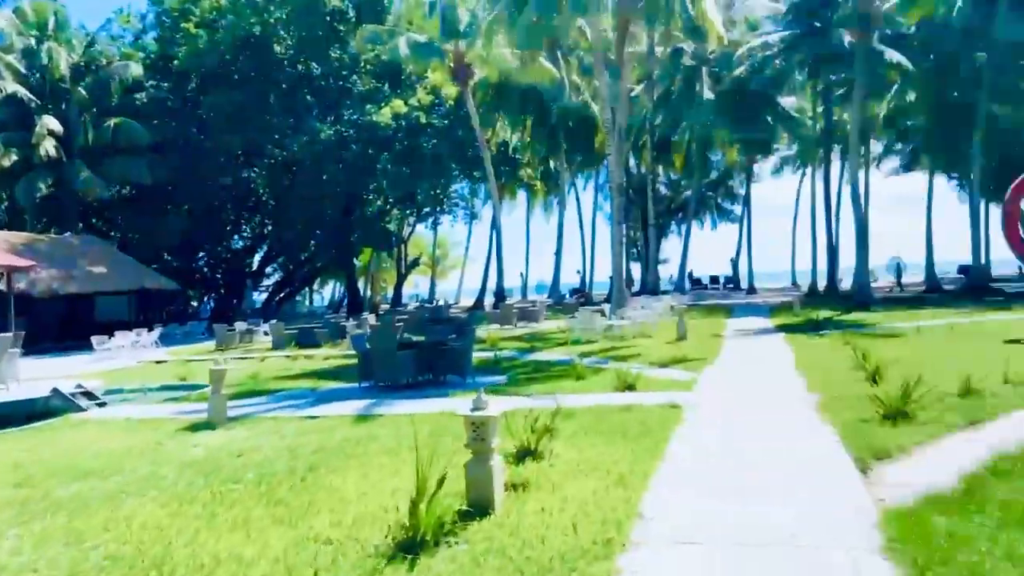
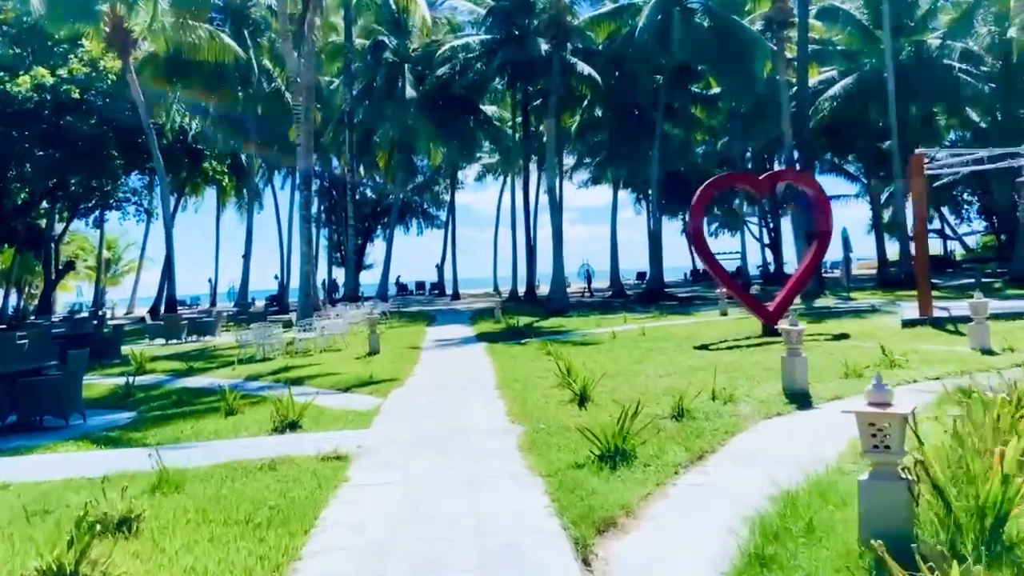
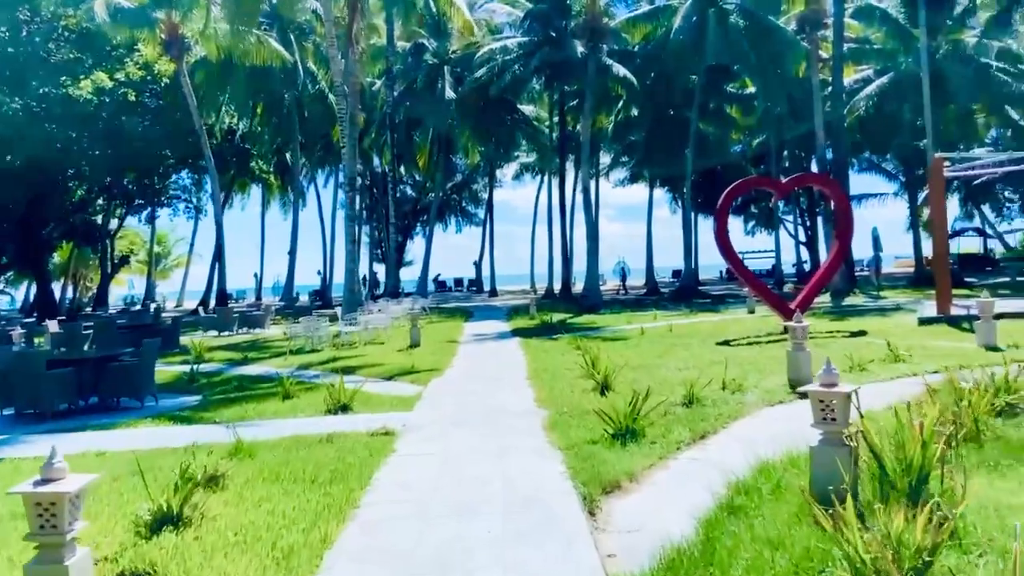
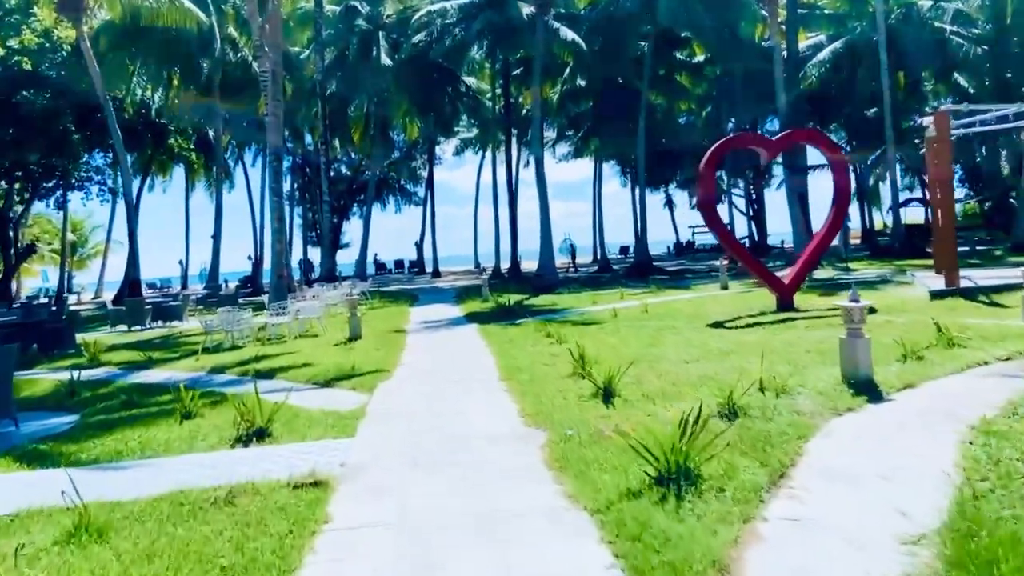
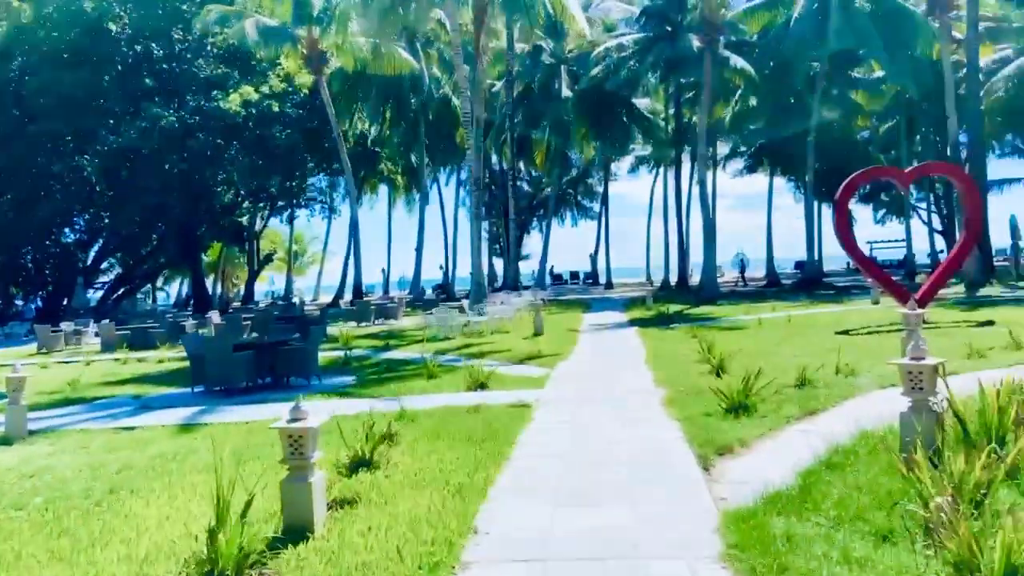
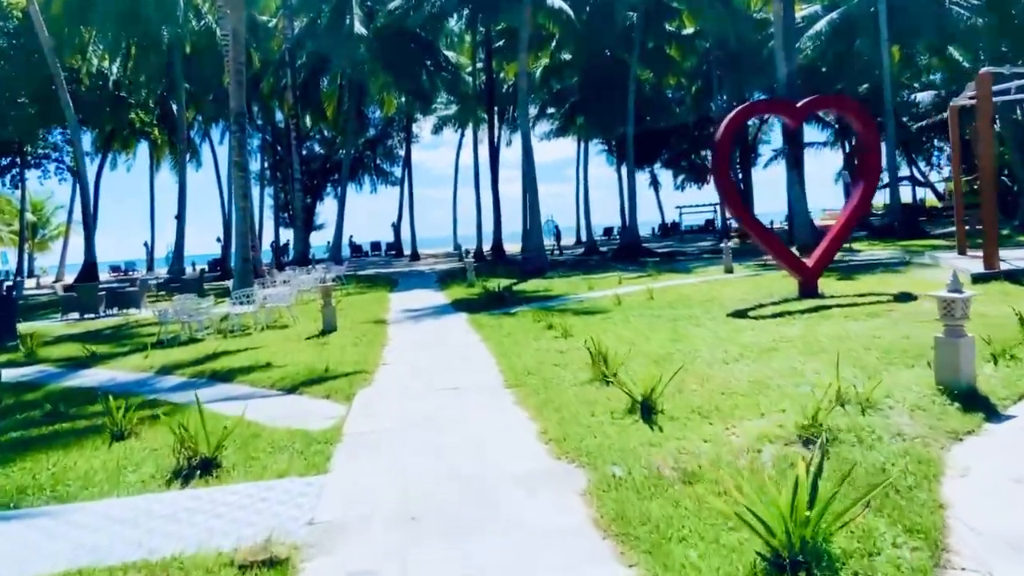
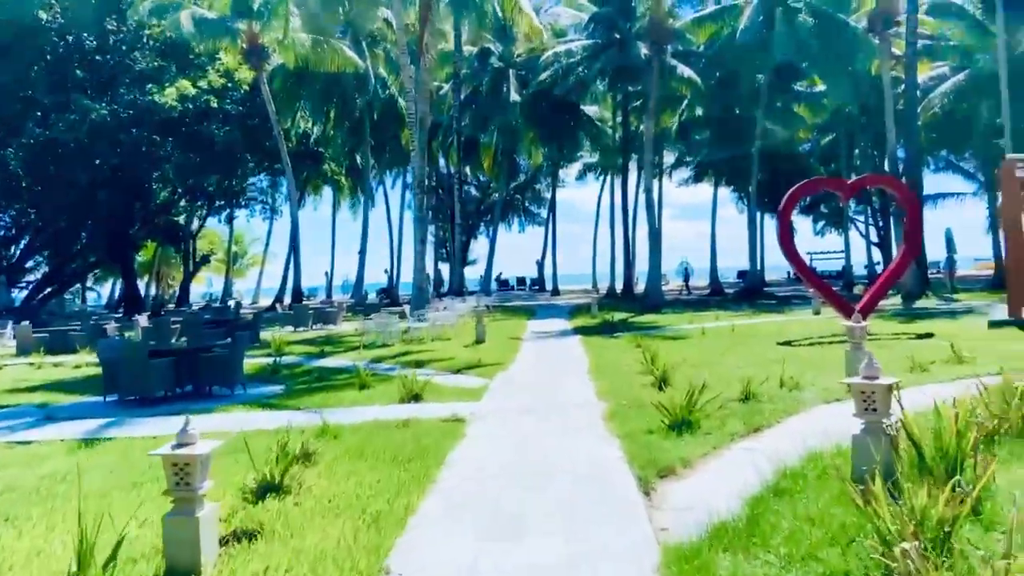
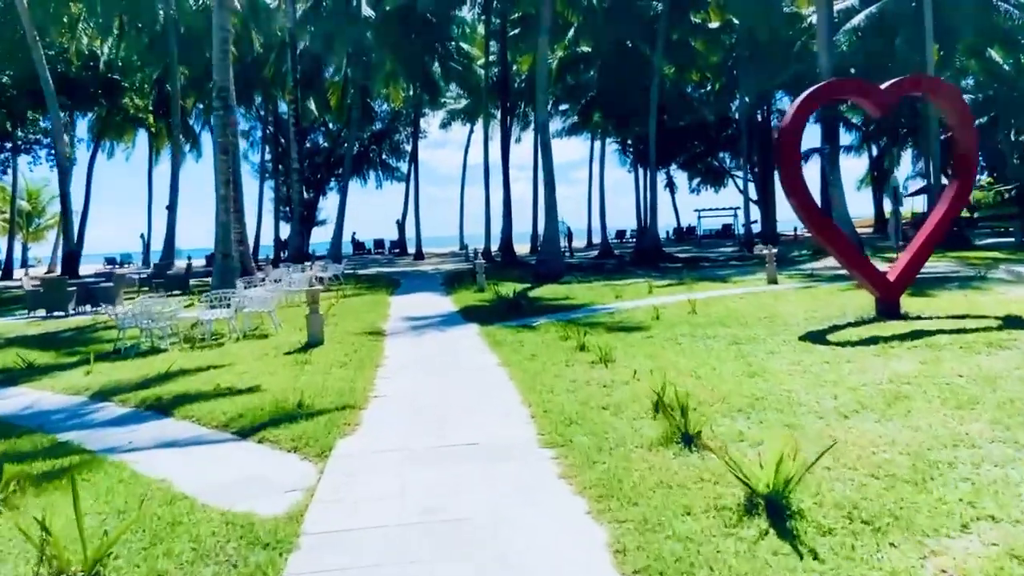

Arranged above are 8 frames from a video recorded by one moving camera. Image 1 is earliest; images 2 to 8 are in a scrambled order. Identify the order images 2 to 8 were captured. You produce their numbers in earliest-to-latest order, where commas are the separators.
5, 7, 3, 2, 4, 6, 8
